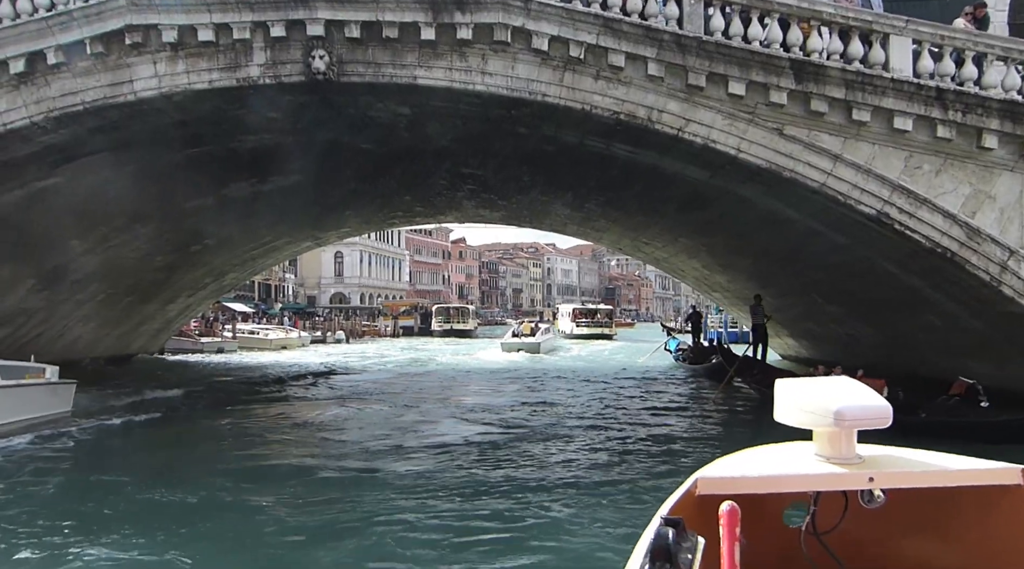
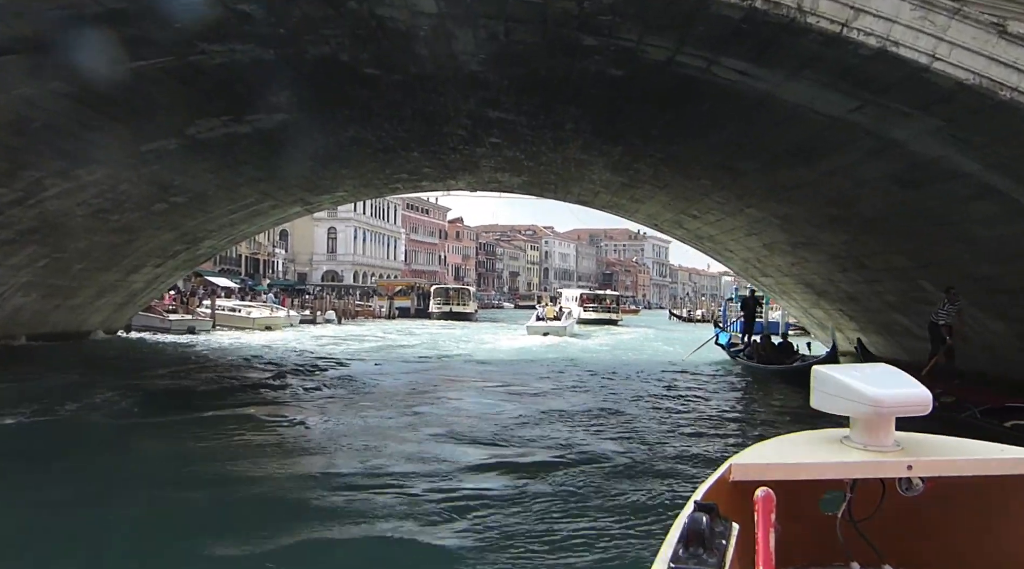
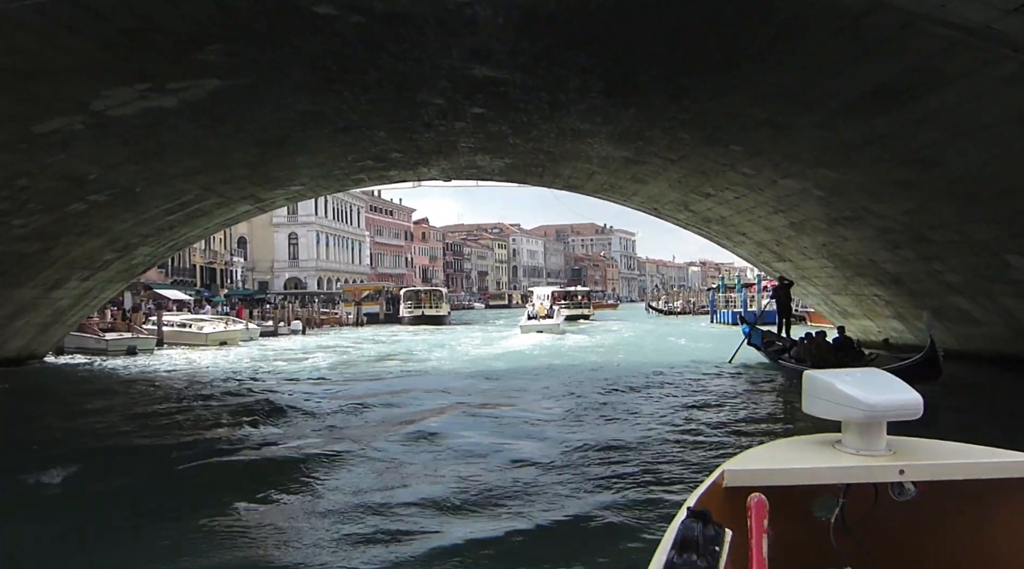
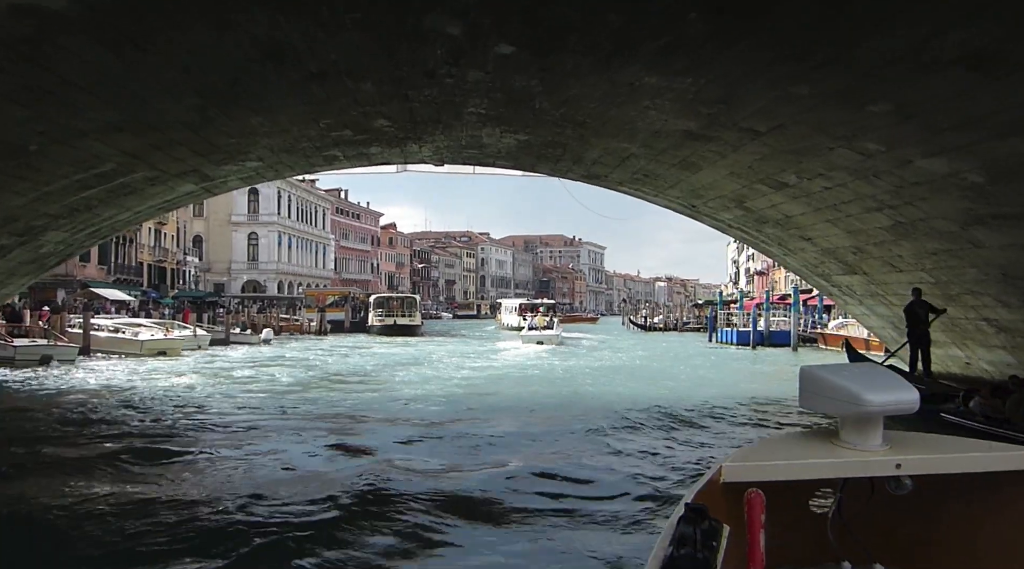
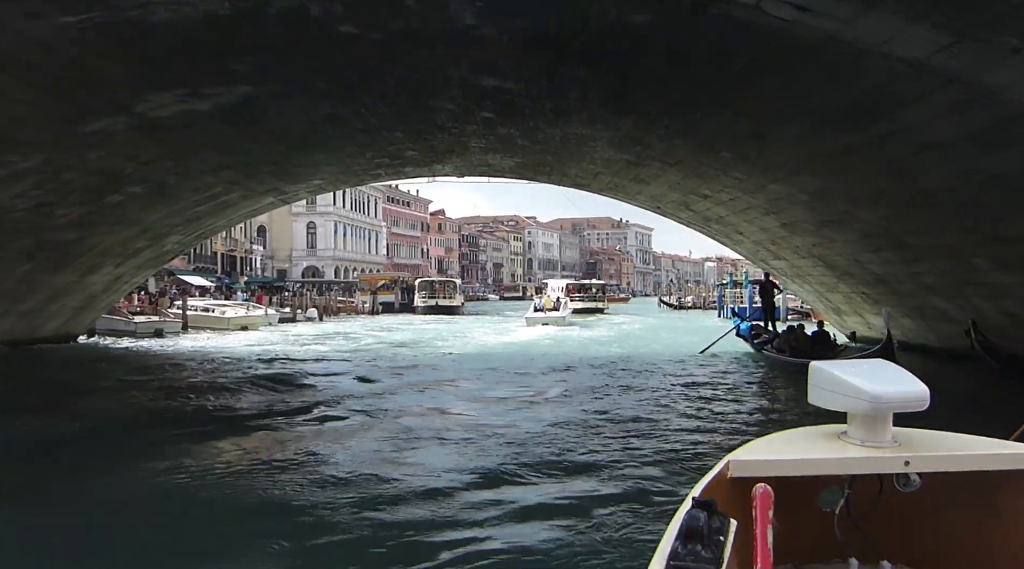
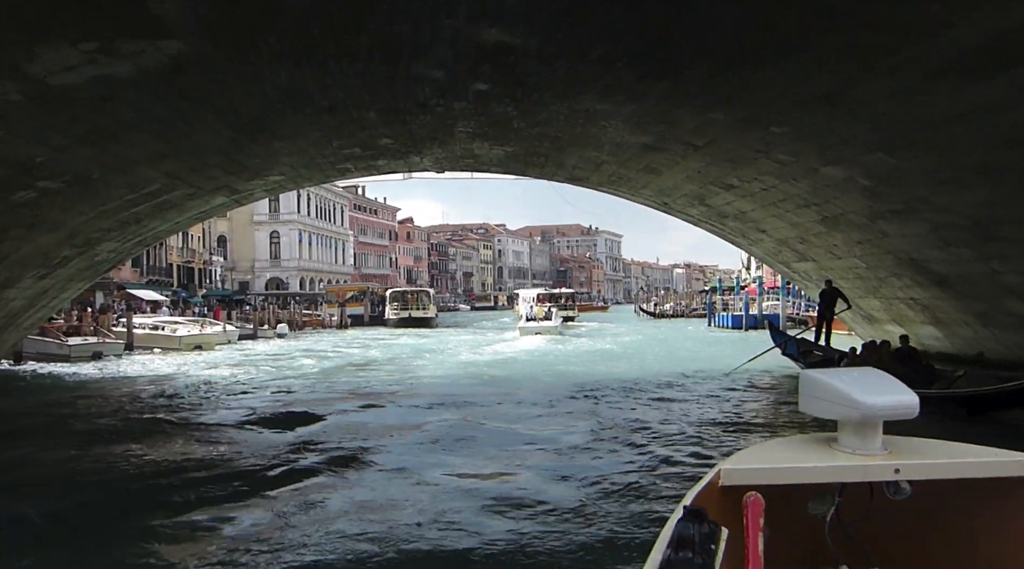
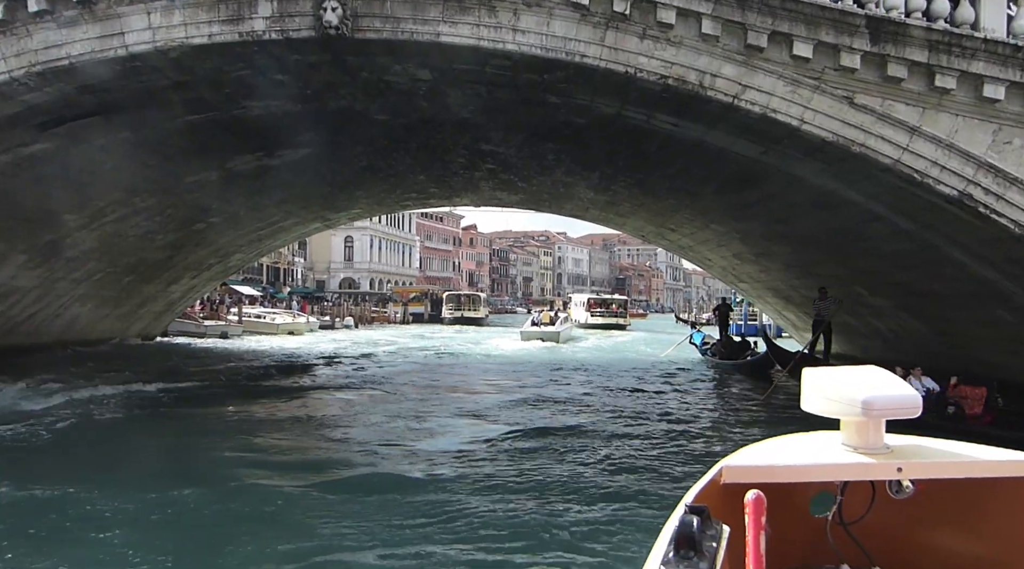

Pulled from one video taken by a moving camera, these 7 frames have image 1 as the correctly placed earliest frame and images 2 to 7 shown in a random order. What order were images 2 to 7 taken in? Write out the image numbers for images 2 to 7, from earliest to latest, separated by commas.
7, 2, 5, 3, 6, 4
